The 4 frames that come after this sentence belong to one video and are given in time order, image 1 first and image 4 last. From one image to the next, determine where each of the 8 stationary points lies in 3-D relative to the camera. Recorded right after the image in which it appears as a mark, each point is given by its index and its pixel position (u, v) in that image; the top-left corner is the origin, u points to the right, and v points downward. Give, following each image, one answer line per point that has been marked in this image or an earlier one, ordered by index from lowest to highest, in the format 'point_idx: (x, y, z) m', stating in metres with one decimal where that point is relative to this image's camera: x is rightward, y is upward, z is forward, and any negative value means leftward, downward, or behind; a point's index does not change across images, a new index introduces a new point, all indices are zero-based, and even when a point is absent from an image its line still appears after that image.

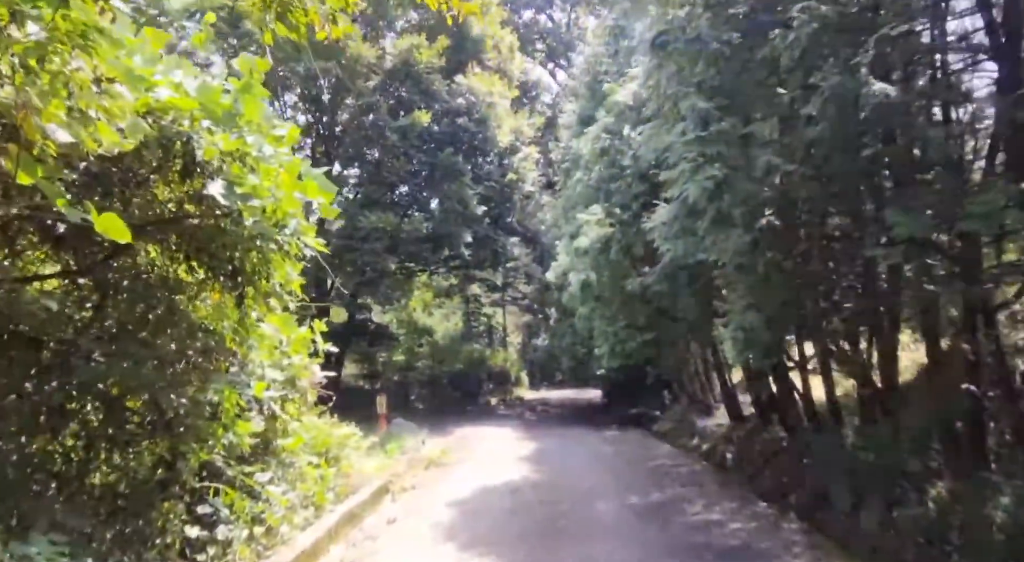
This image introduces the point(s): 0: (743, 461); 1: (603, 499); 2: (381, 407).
0: (+3.5, -2.7, +11.2) m
1: (+1.2, -2.8, +9.3) m
2: (-3.1, -3.1, +17.8) m
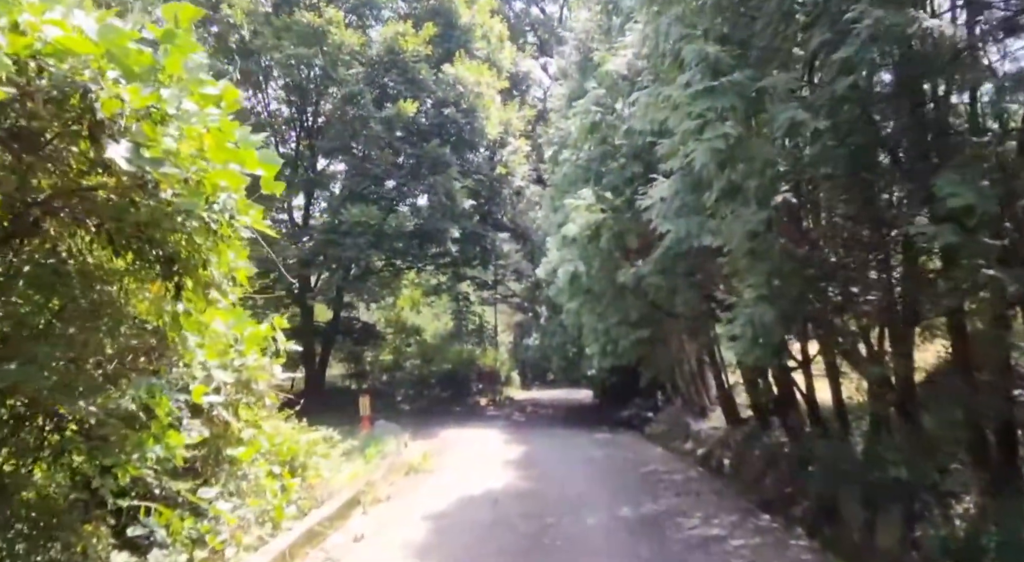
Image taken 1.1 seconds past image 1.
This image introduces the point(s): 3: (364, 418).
0: (+3.3, -2.7, +10.5) m
1: (+0.9, -2.7, +8.6) m
2: (-3.4, -3.0, +17.1) m
3: (-3.3, -3.1, +16.8) m
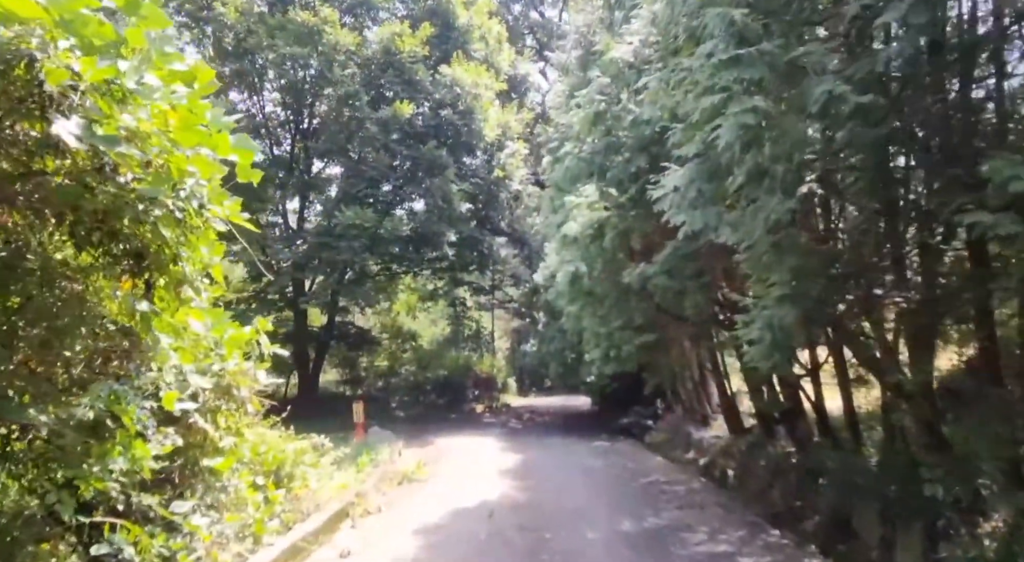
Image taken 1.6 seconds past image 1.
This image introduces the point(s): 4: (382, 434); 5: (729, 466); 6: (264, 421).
0: (+3.2, -2.7, +10.2) m
1: (+0.9, -2.7, +8.3) m
2: (-3.5, -3.0, +16.7) m
3: (-3.4, -3.2, +16.4) m
4: (-3.0, -3.6, +17.2) m
5: (+3.2, -2.8, +11.0) m
6: (-2.6, -1.5, +7.8) m
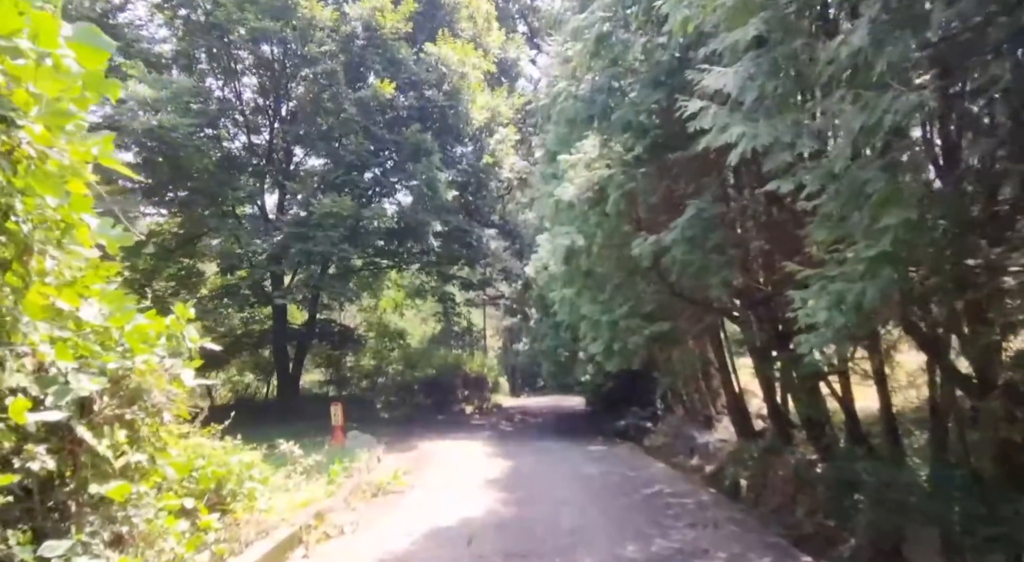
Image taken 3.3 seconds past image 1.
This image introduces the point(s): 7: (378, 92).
0: (+3.1, -2.6, +9.0) m
1: (+0.8, -2.6, +7.0) m
2: (-3.7, -2.9, +15.4) m
3: (-3.6, -3.0, +15.1) m
4: (-3.3, -3.4, +15.9) m
5: (+3.1, -2.6, +9.8) m
6: (-2.8, -1.3, +6.6) m
7: (-3.5, +4.9, +19.3) m
